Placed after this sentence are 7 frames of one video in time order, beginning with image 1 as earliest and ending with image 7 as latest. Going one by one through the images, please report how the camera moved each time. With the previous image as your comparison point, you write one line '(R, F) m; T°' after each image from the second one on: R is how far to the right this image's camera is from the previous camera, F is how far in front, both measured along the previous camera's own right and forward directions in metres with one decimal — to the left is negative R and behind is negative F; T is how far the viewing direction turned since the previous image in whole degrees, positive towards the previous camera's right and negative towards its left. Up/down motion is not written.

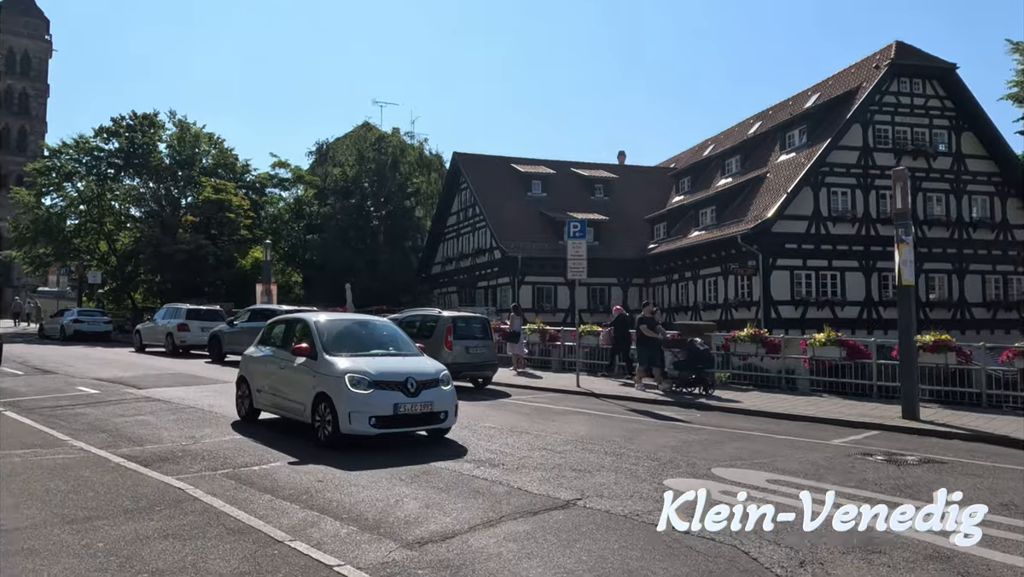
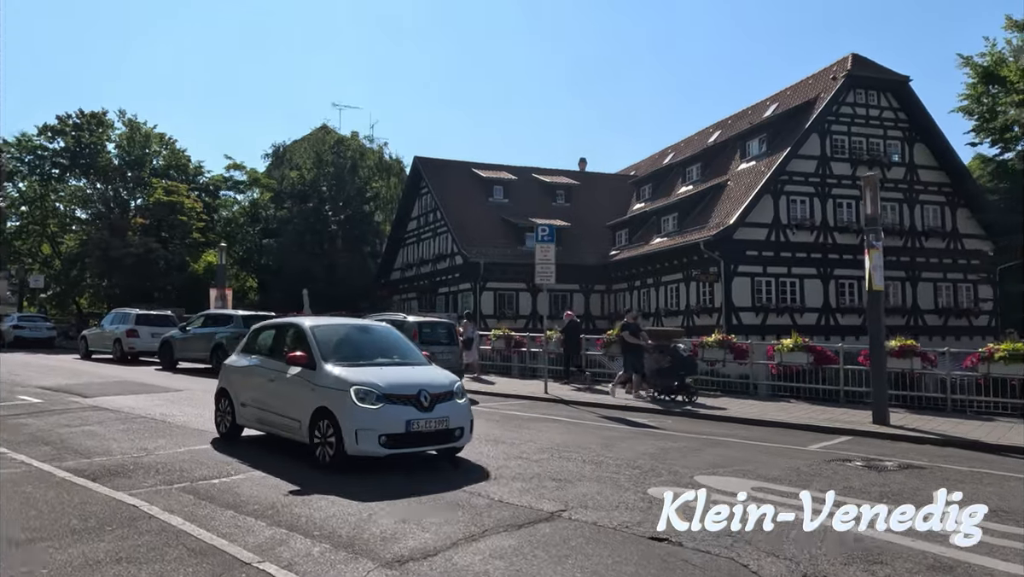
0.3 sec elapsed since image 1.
(-0.2, +0.3) m; +3°
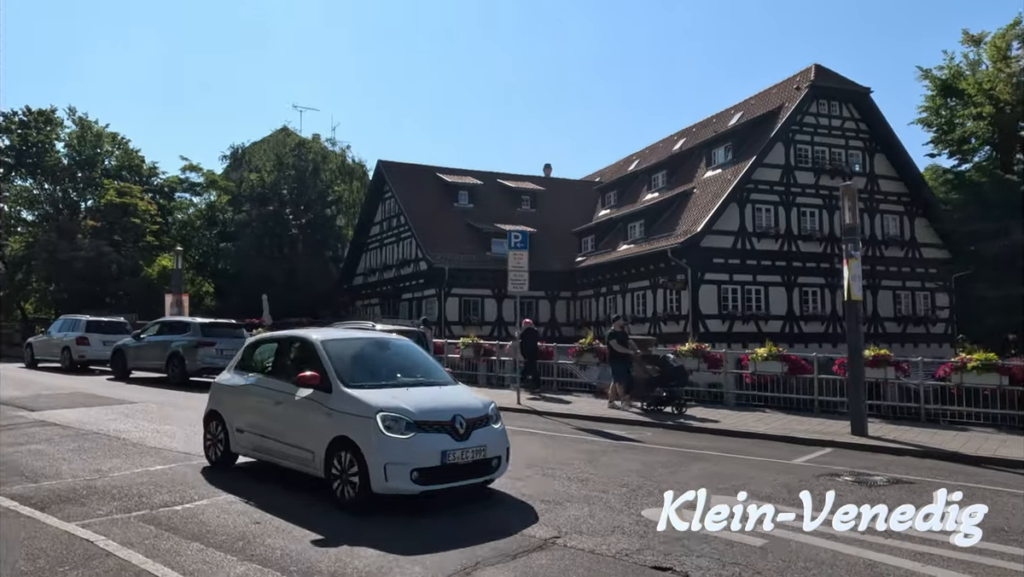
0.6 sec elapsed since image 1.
(-0.3, +0.4) m; +3°
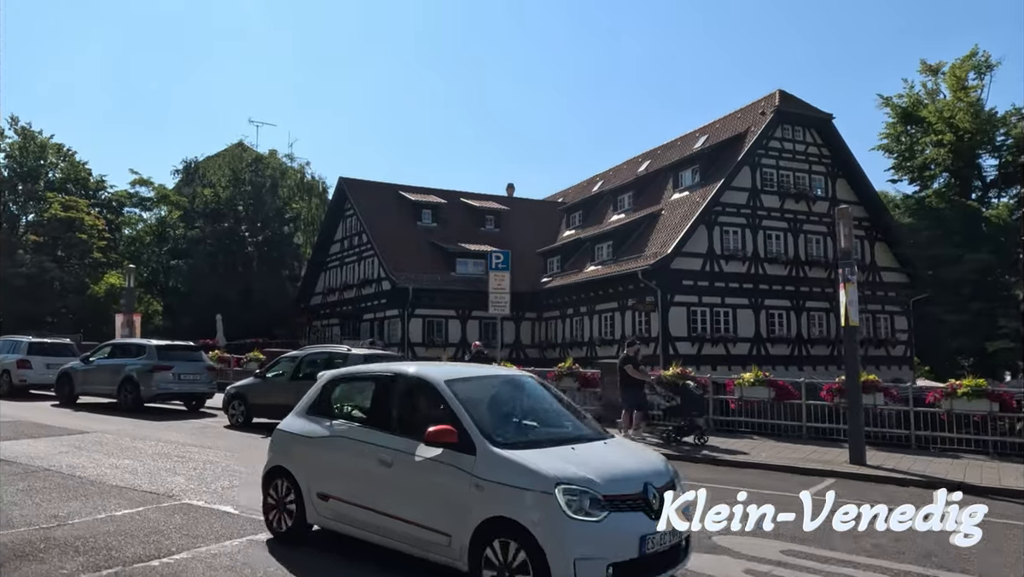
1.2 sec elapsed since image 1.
(-0.6, +0.6) m; +4°
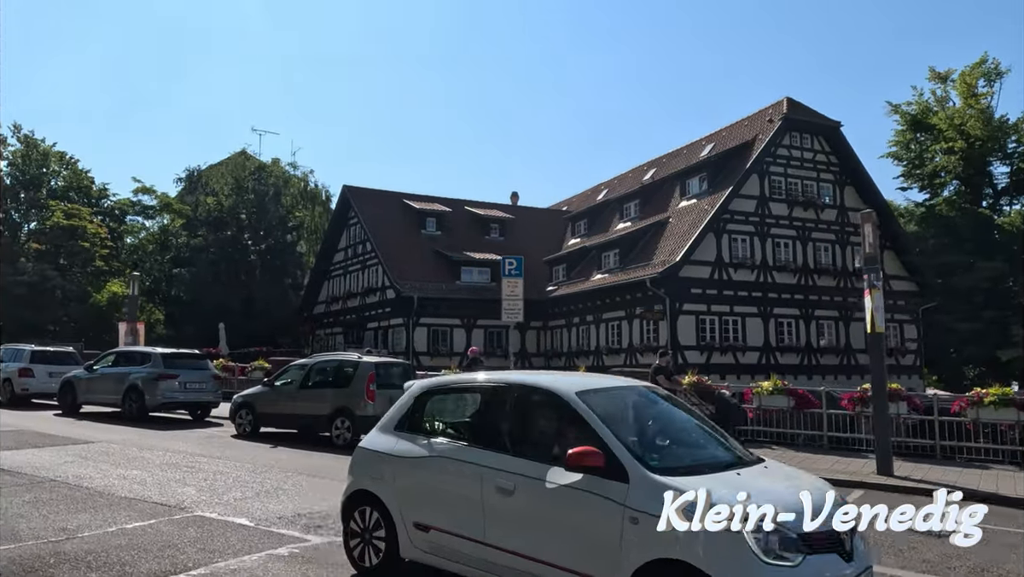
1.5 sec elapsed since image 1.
(-0.3, +0.3) m; 0°
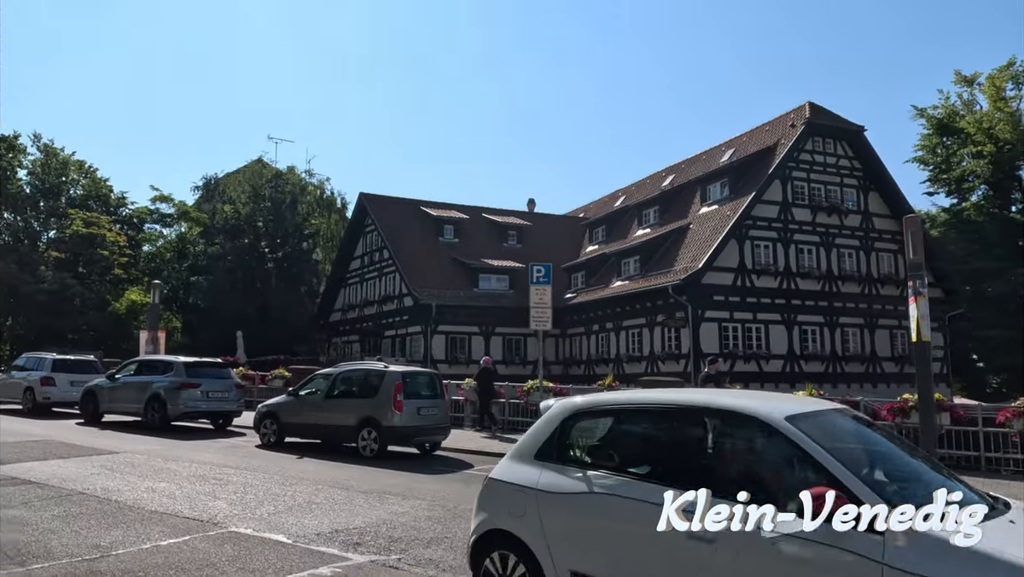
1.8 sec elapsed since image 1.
(-0.3, +0.3) m; -1°
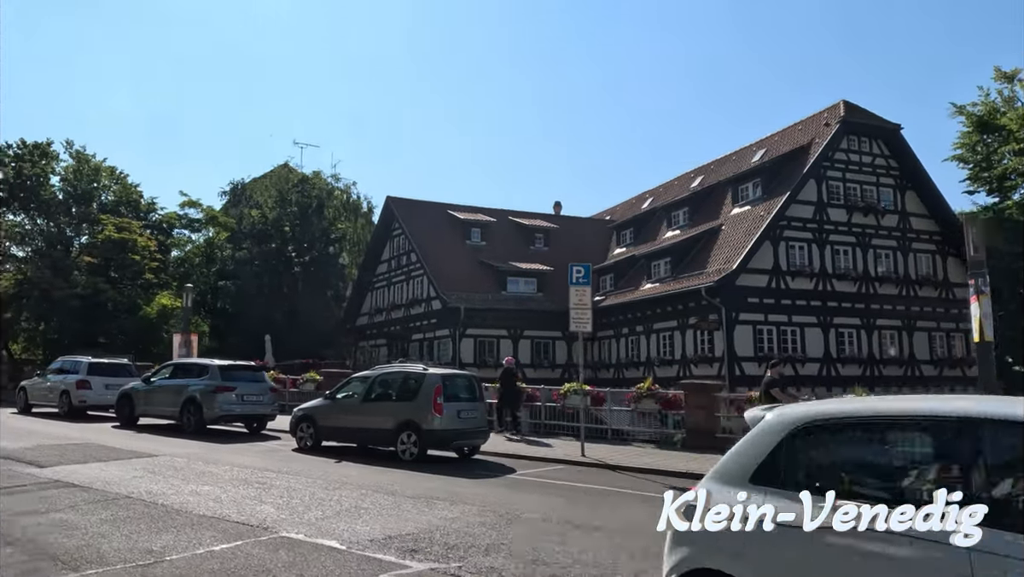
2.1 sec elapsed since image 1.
(-0.4, +0.3) m; -2°
